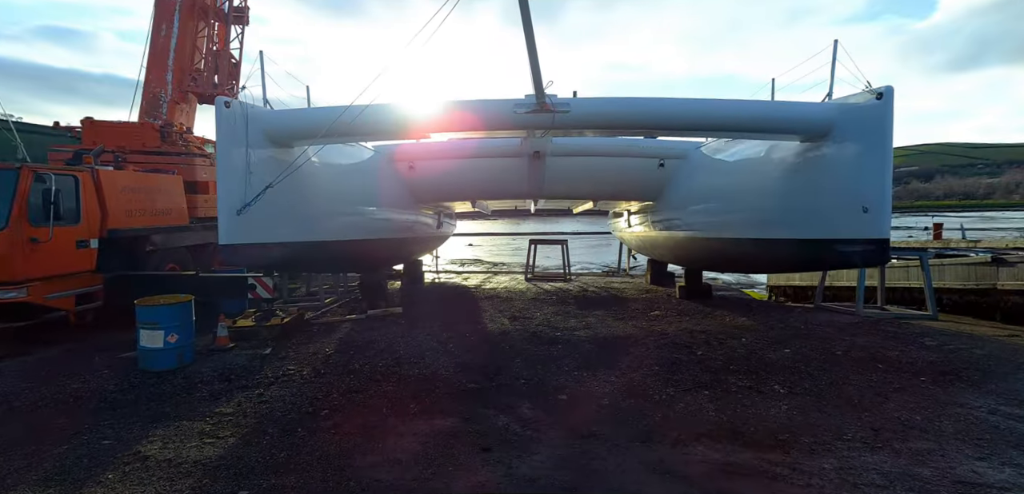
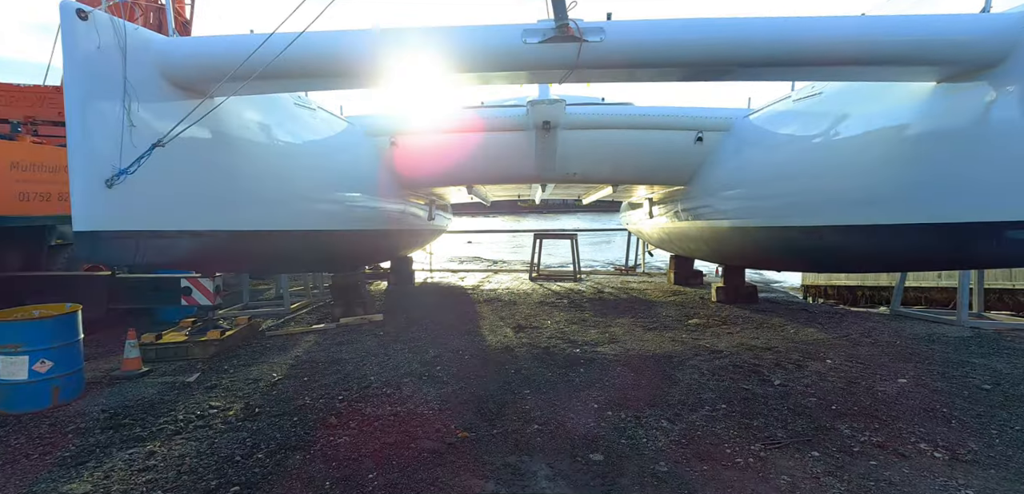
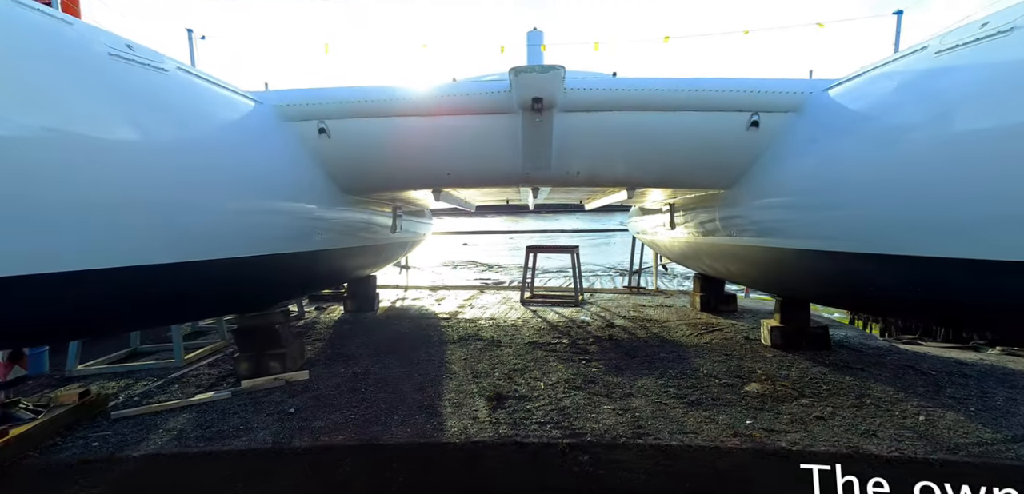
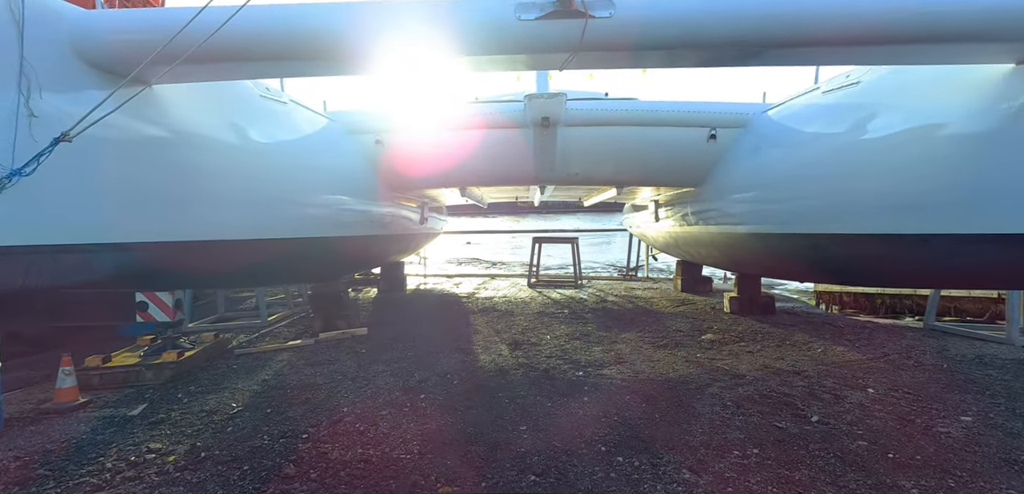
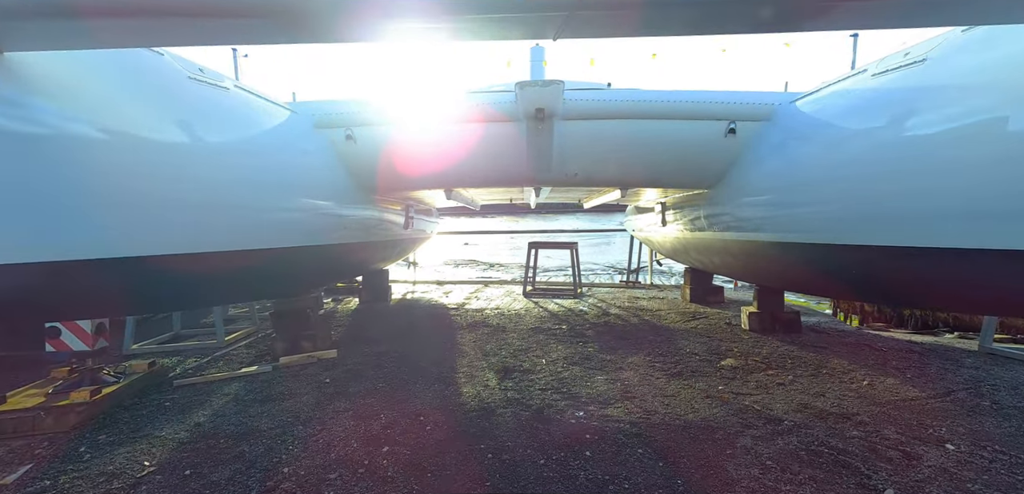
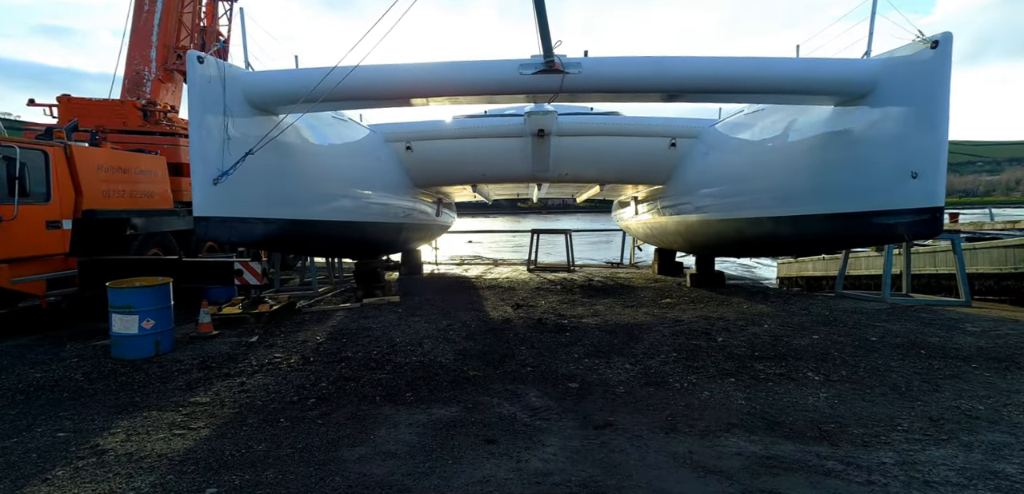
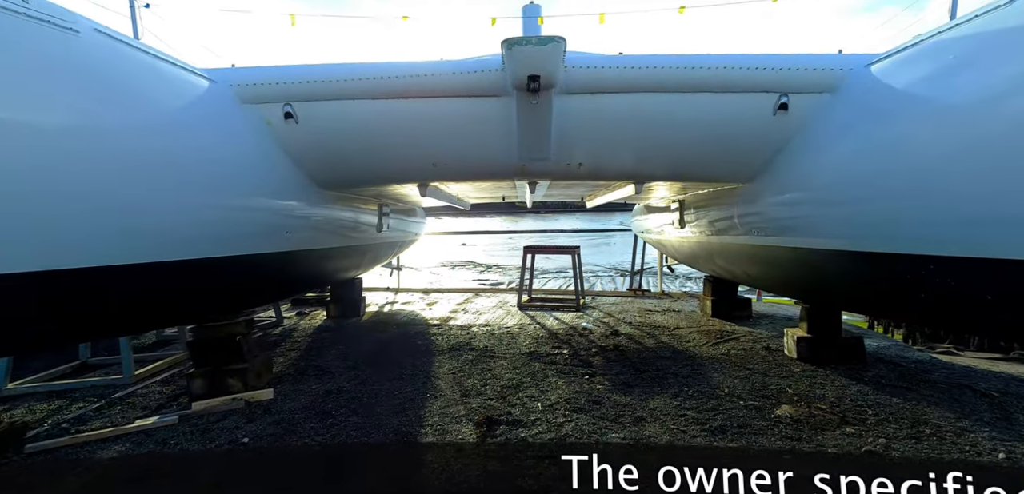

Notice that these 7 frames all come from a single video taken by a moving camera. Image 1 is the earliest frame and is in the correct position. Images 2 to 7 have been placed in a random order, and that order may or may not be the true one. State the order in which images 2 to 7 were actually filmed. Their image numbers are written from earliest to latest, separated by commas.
6, 2, 4, 5, 3, 7
